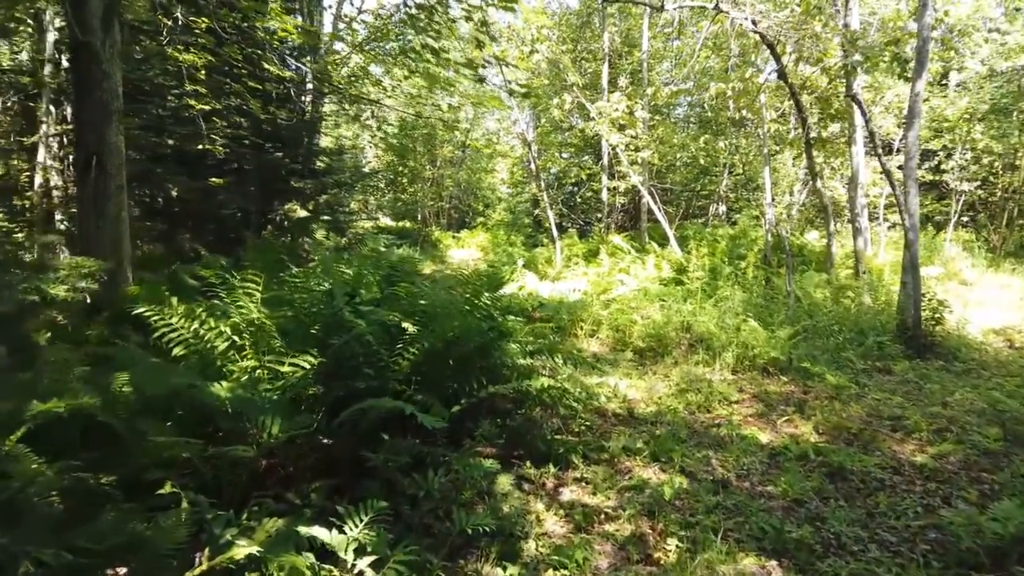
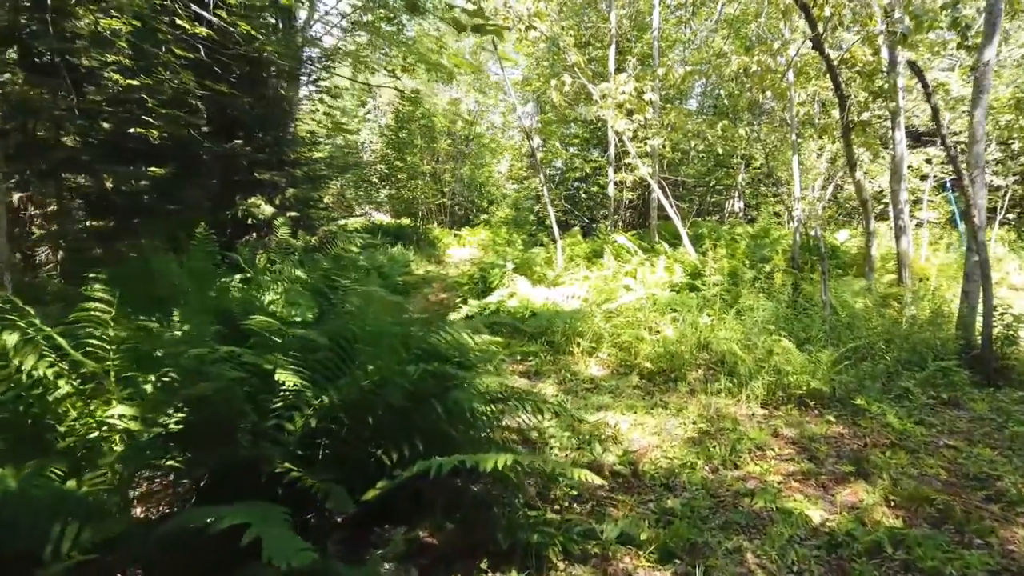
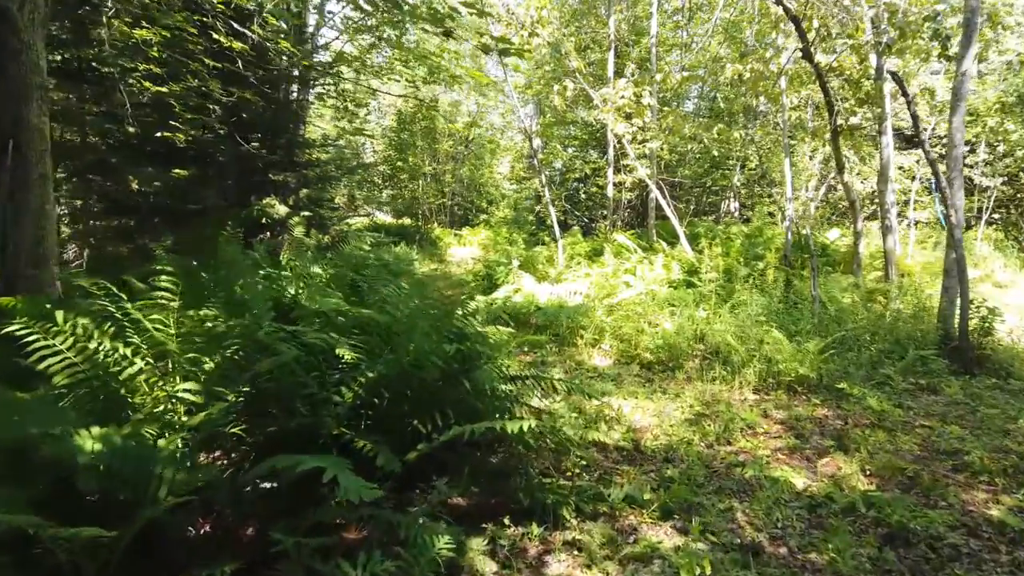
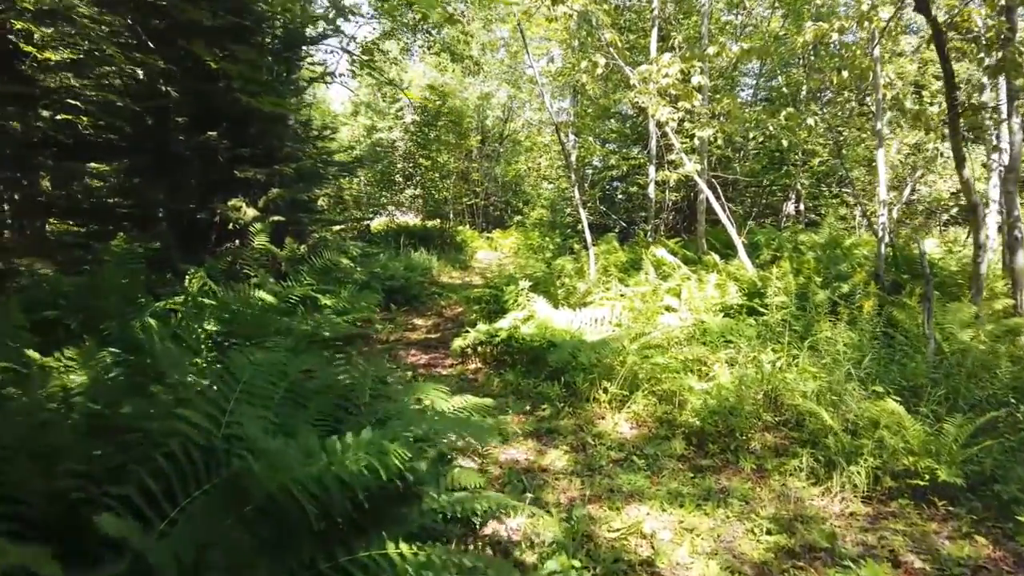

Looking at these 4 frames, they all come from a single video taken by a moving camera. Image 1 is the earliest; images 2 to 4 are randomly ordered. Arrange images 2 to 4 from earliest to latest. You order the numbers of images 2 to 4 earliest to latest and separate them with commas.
3, 2, 4
